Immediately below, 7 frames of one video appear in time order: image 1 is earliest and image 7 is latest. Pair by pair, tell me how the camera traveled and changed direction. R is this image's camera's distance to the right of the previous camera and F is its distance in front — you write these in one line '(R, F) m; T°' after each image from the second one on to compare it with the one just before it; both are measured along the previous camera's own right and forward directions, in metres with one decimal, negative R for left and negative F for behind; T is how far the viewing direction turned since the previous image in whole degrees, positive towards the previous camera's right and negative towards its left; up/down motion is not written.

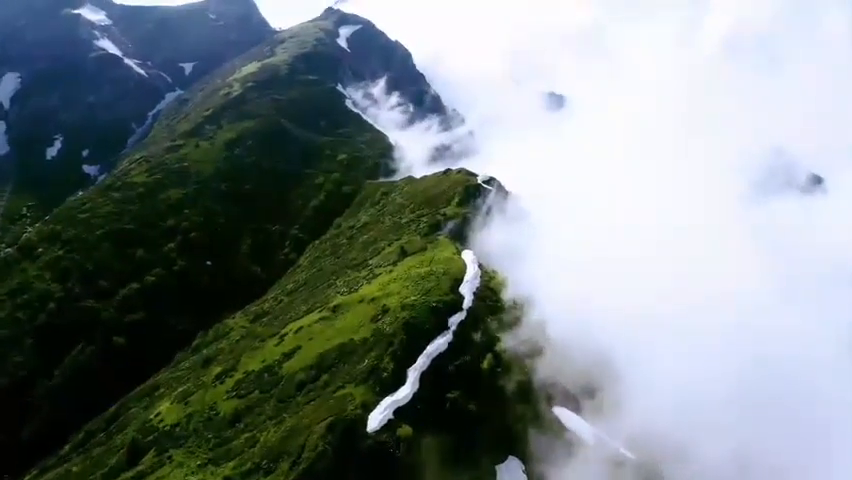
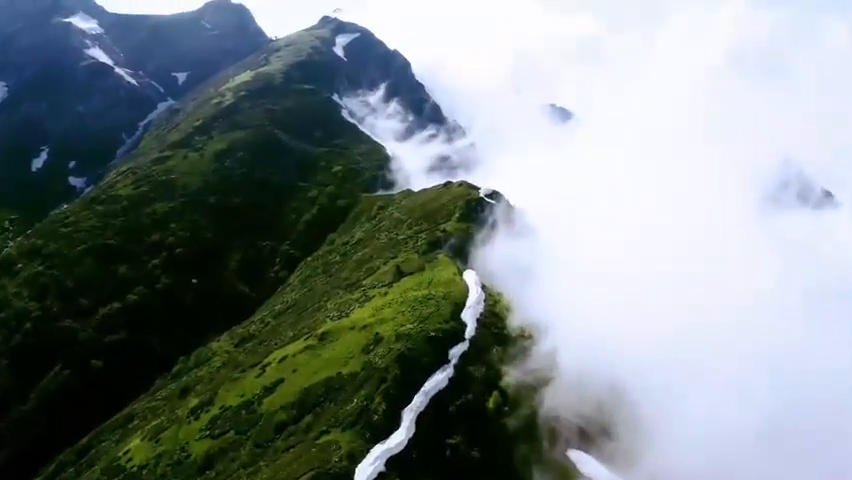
(+0.2, +12.5) m; 0°
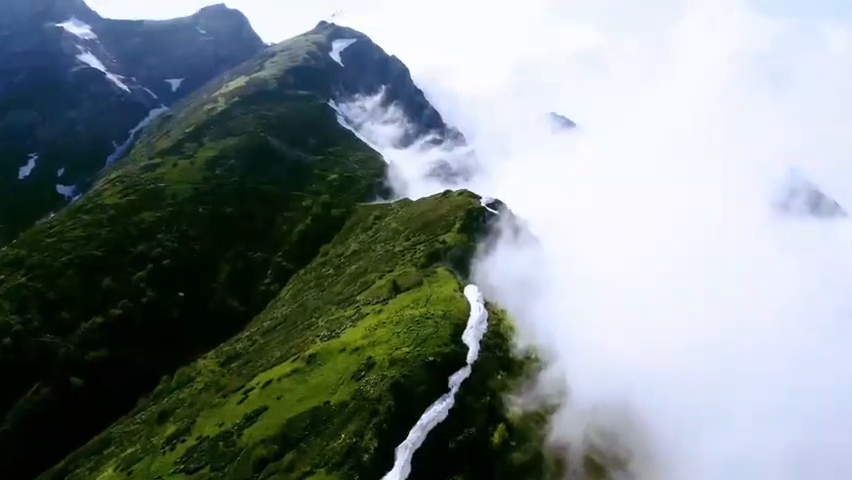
(+0.2, +9.7) m; 0°
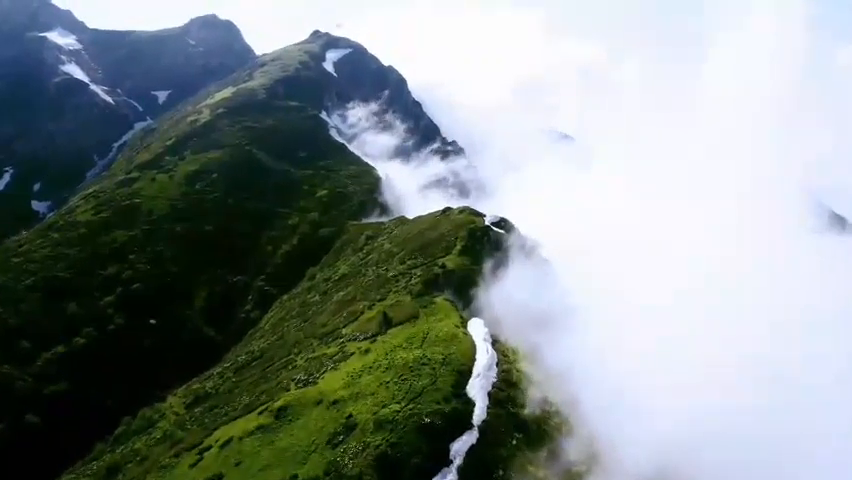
(+0.3, +18.9) m; 0°
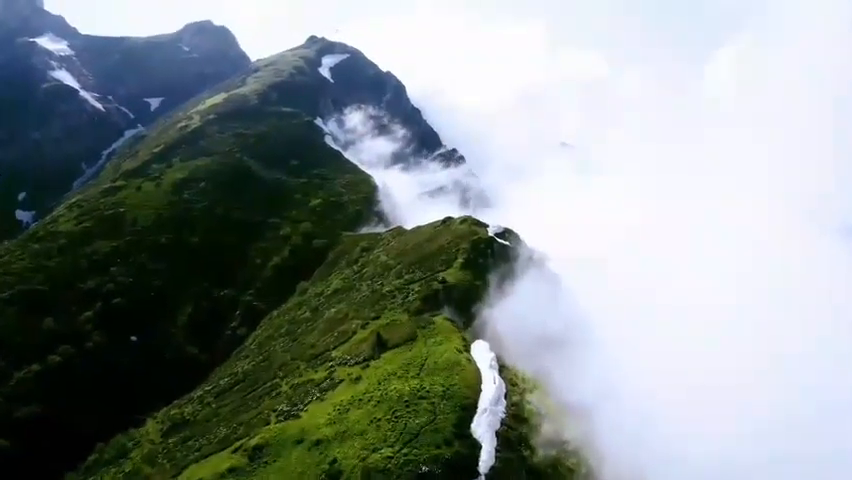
(+0.1, +10.9) m; 0°
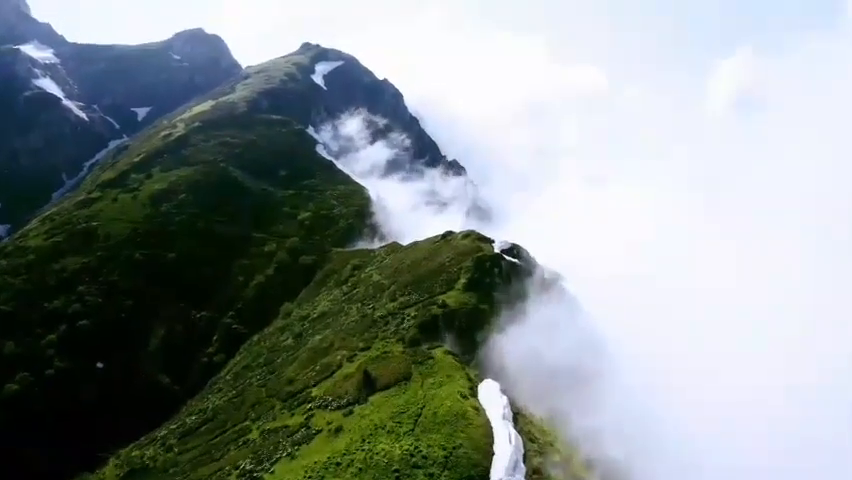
(+0.1, +16.2) m; 0°
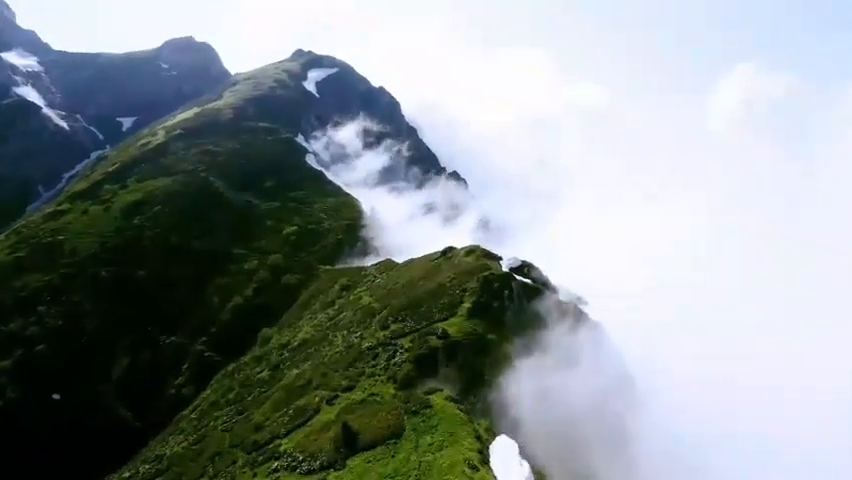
(+0.1, +16.8) m; 0°
